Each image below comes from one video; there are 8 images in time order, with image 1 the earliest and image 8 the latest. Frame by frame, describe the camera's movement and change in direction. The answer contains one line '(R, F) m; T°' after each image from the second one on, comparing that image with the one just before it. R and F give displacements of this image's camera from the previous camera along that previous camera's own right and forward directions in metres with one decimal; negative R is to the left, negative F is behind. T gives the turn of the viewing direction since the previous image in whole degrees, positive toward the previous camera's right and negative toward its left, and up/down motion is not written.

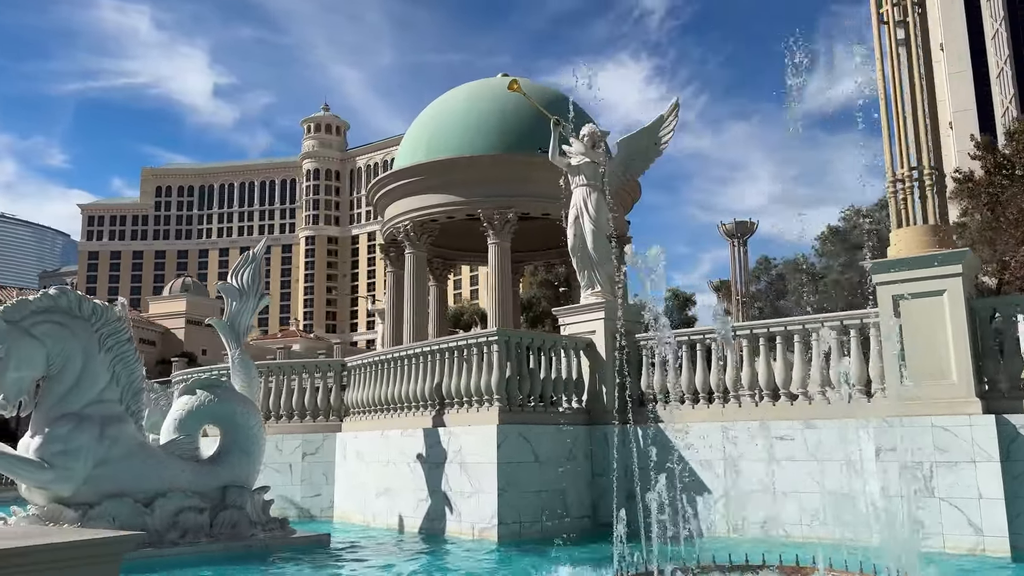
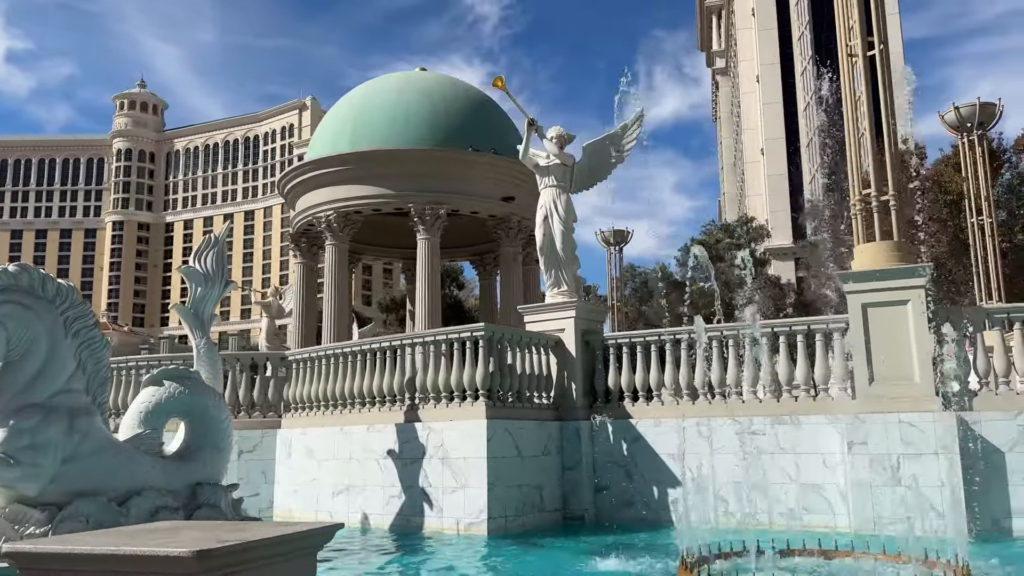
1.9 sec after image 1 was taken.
(-1.9, +0.1) m; +11°
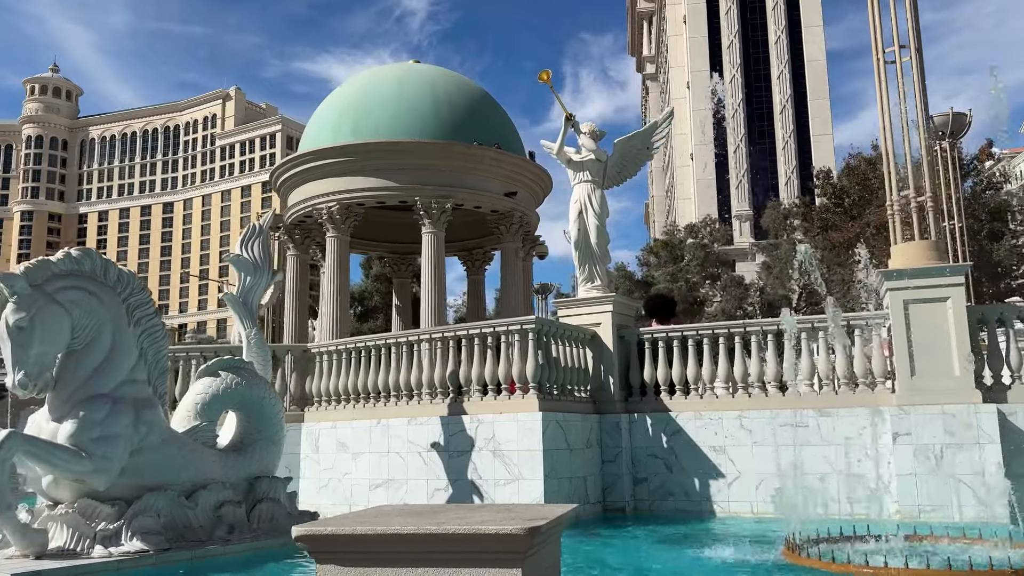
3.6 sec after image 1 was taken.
(-1.5, 0.0) m; +5°
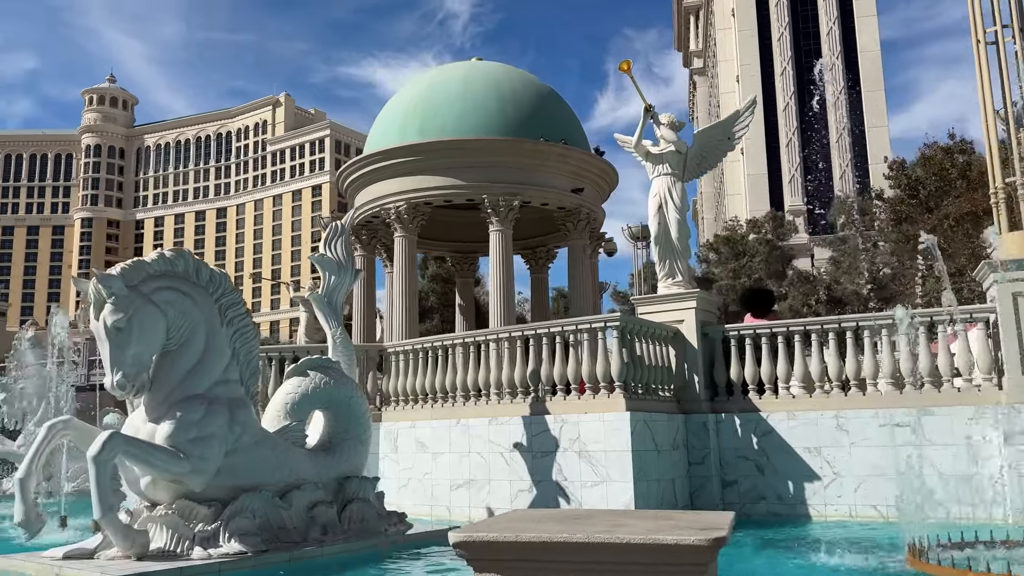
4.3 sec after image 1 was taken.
(-0.5, +0.2) m; -3°
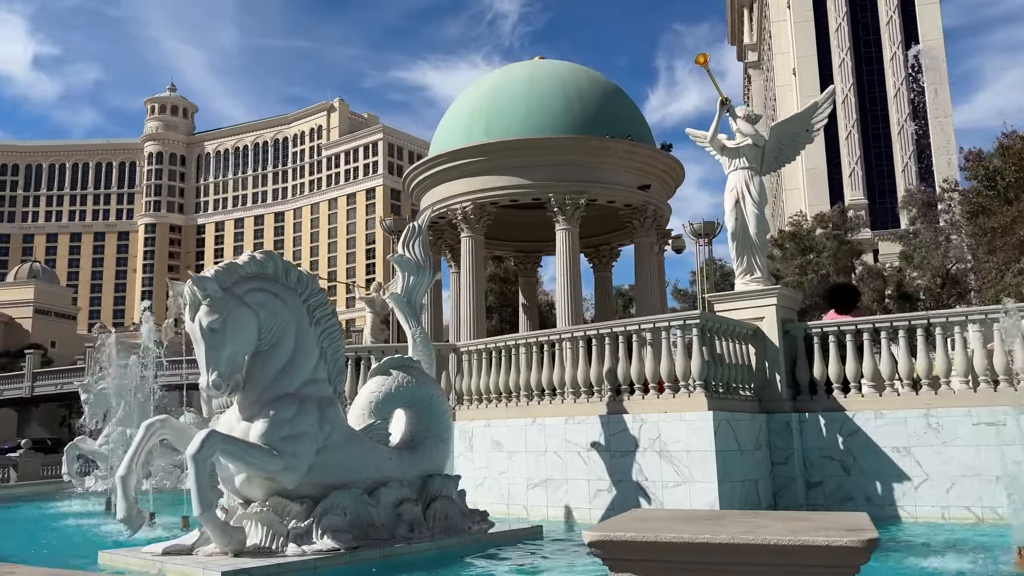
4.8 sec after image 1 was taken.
(-0.3, 0.0) m; -4°
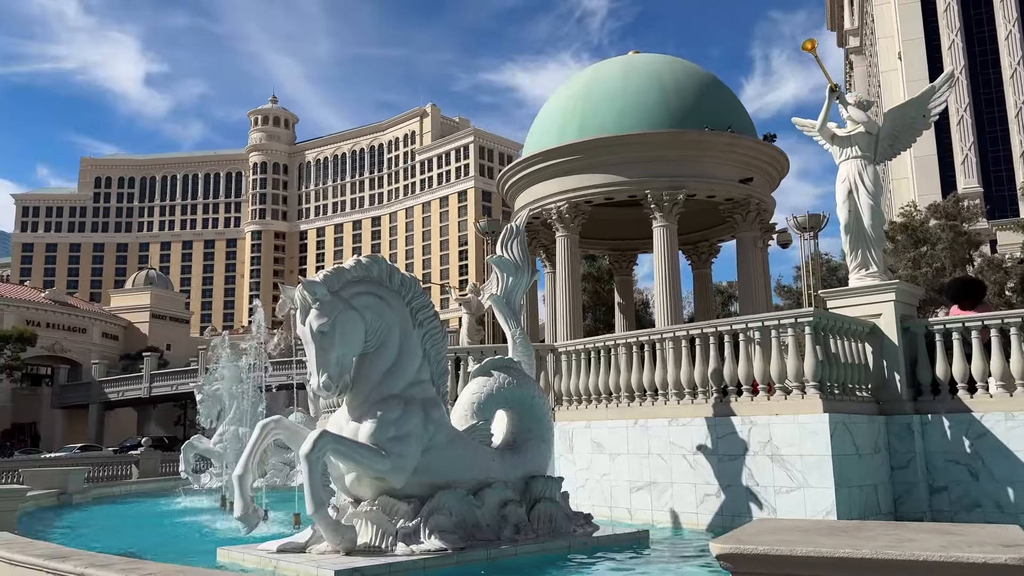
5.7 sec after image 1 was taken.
(-0.1, +0.1) m; -7°
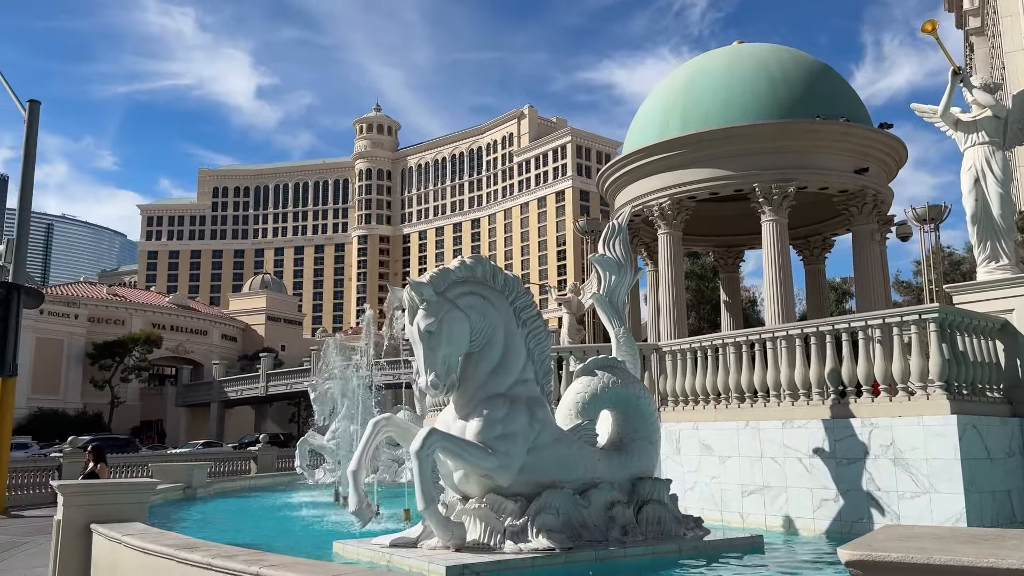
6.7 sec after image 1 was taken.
(0.0, 0.0) m; -7°
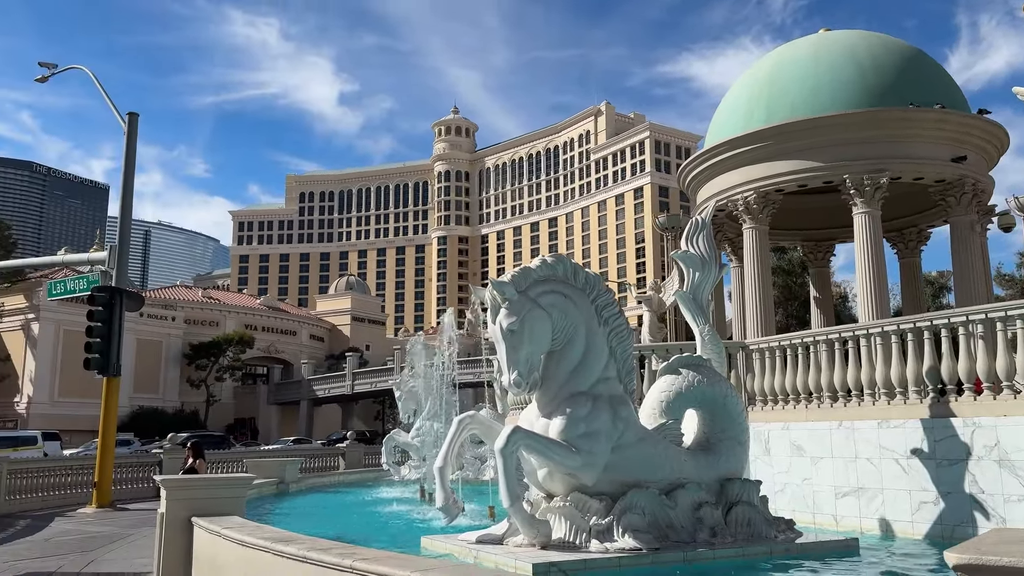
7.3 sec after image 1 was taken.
(0.0, 0.0) m; -6°
